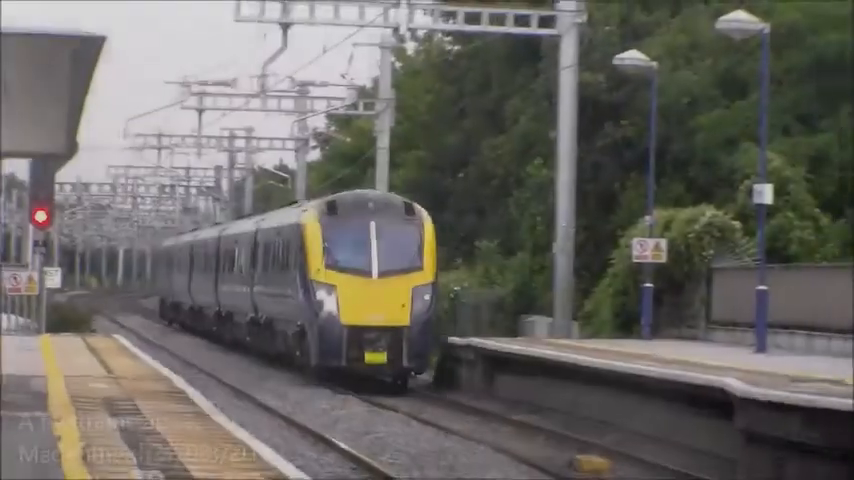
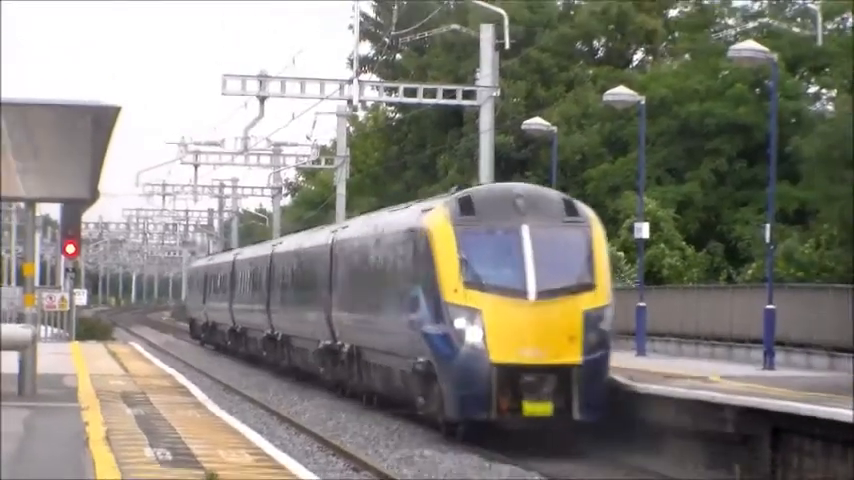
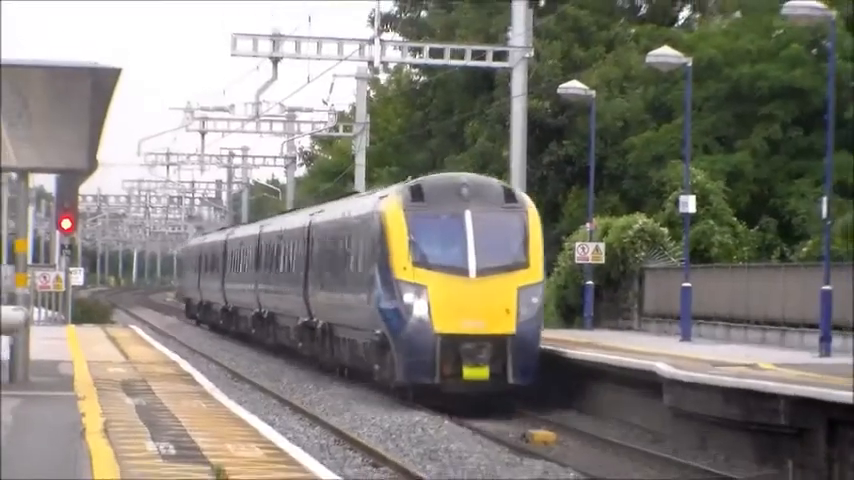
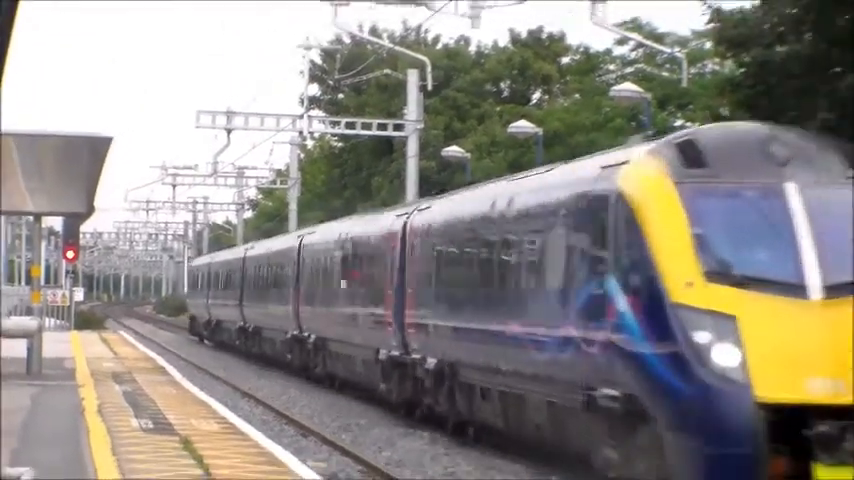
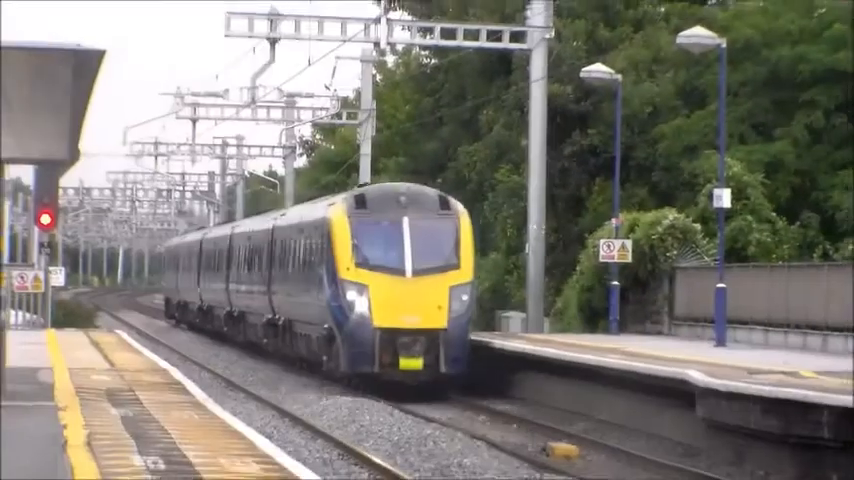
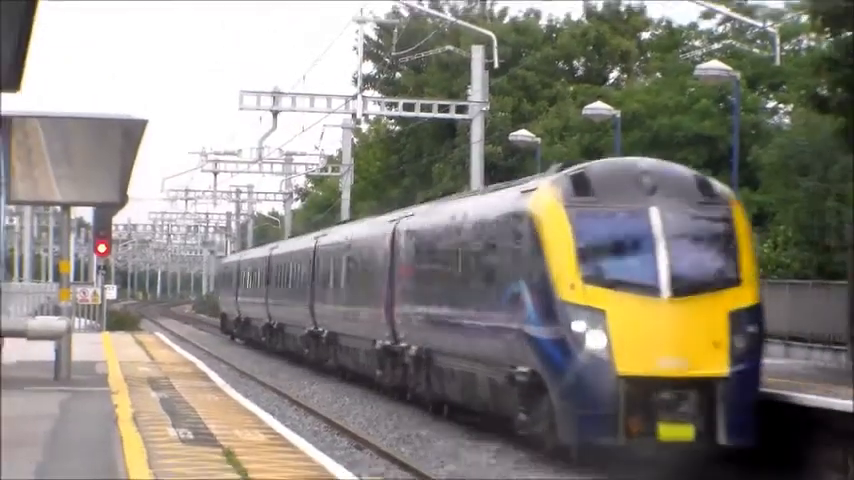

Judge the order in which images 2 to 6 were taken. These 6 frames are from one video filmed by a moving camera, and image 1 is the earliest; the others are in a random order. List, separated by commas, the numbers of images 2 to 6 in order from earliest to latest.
5, 3, 2, 6, 4
